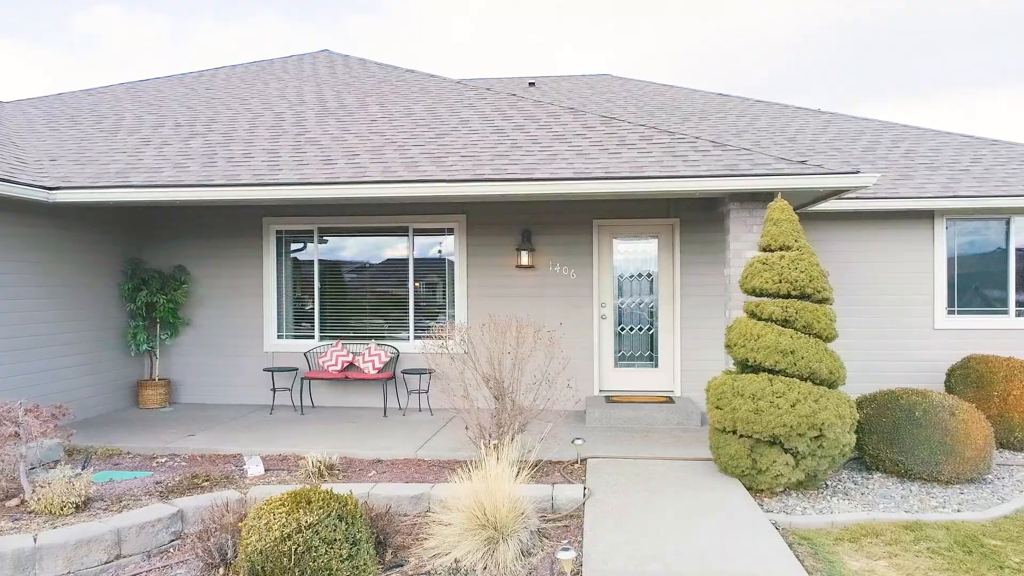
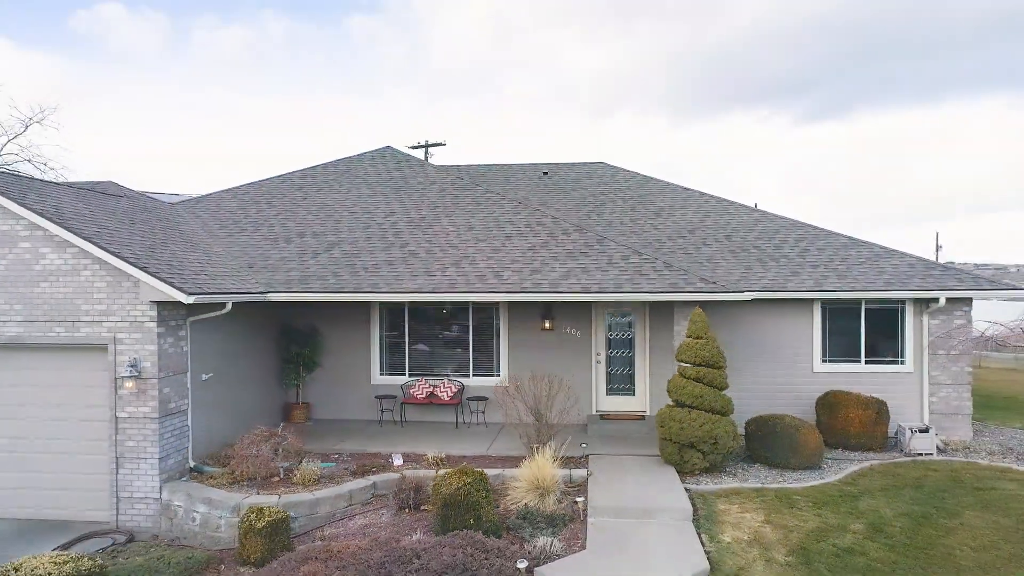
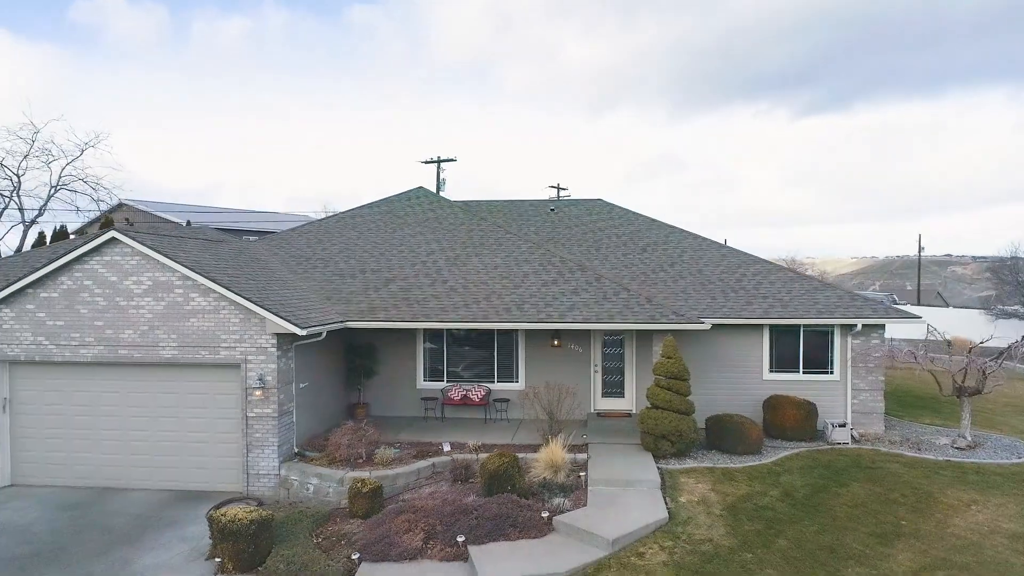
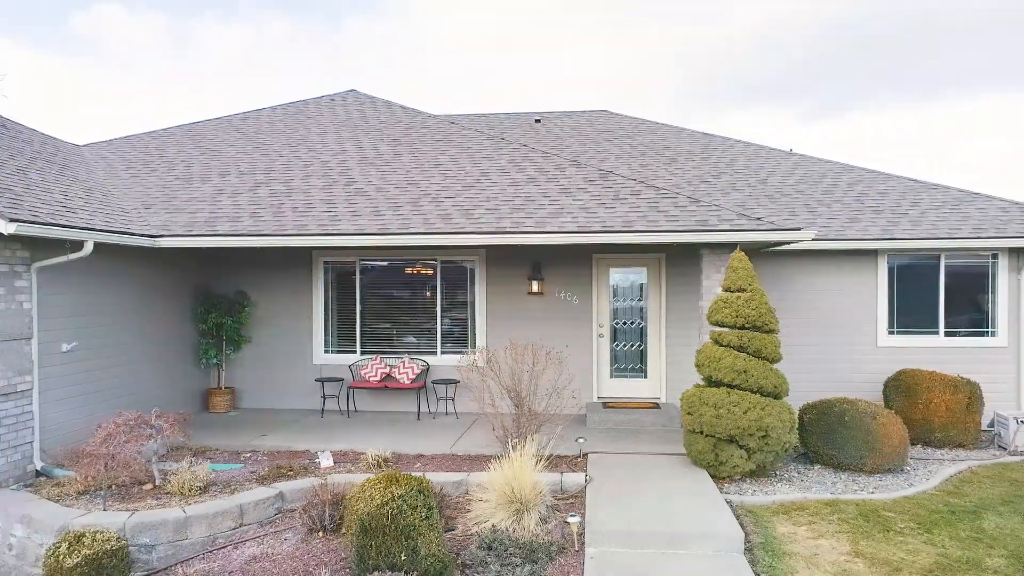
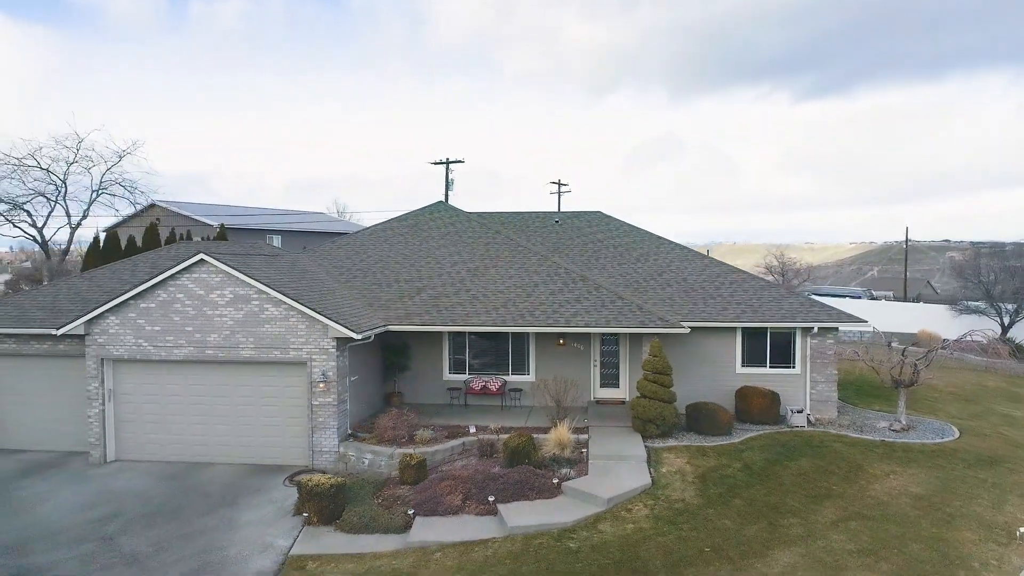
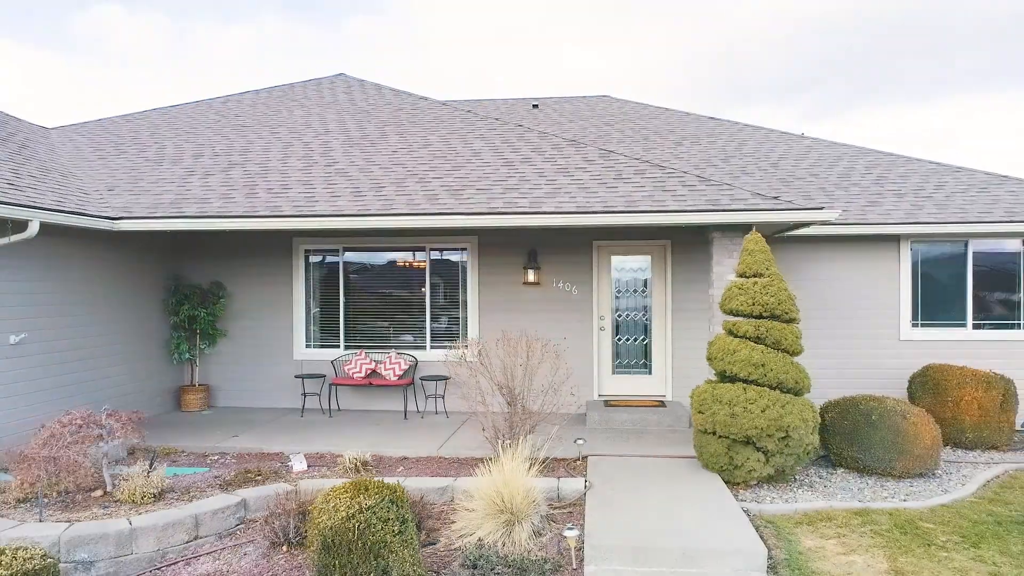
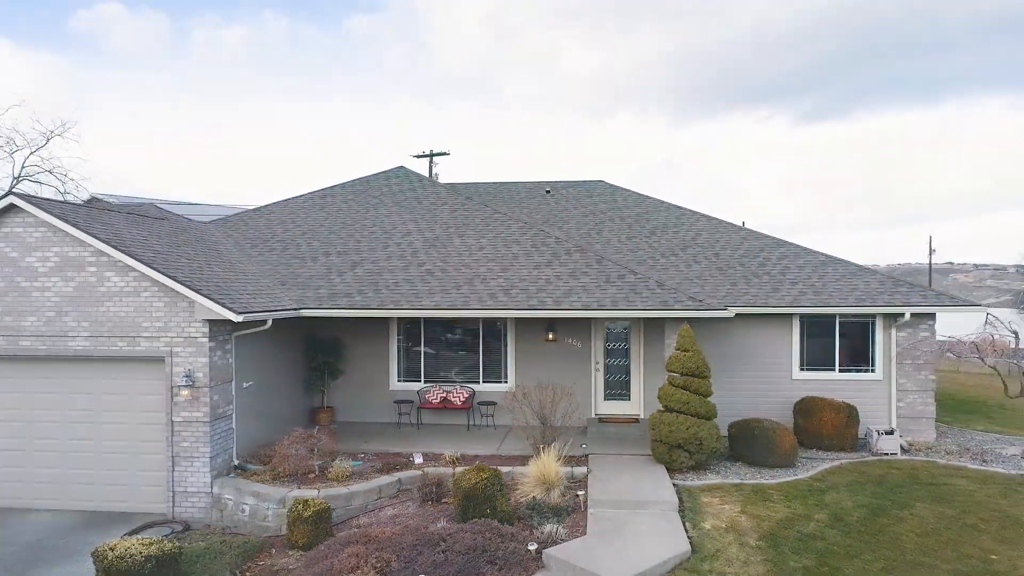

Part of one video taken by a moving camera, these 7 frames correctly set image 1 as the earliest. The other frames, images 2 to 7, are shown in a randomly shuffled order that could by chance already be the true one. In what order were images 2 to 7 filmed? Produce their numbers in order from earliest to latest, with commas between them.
6, 4, 2, 7, 3, 5
